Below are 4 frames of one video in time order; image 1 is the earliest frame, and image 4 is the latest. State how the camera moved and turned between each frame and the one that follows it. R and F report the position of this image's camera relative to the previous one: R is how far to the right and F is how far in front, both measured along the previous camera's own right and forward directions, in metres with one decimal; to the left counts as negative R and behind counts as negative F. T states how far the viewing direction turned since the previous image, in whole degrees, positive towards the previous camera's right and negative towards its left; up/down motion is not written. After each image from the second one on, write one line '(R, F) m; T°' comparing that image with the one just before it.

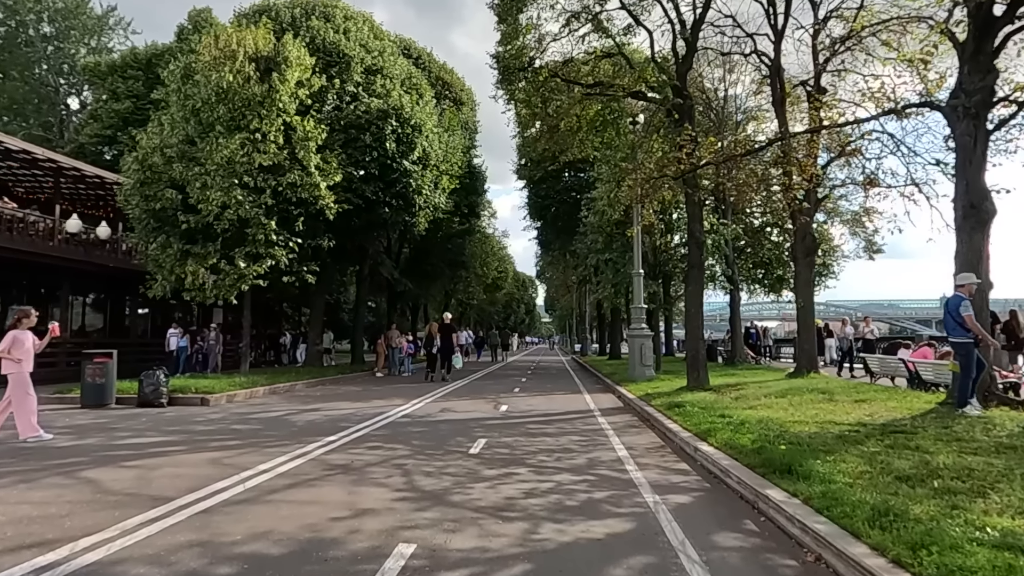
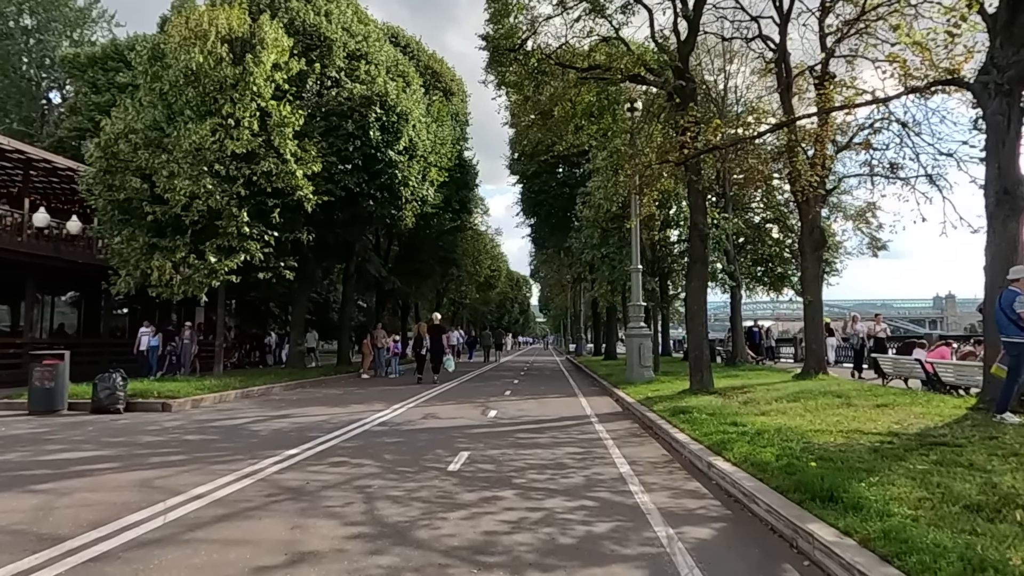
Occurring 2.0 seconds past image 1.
(+0.1, +1.4) m; 0°
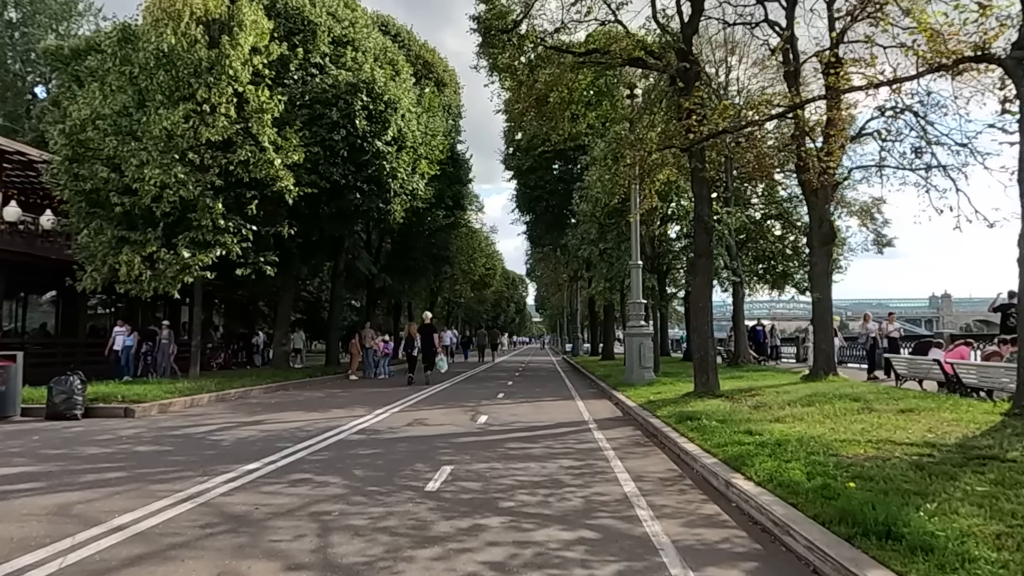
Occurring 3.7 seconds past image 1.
(+0.1, +1.2) m; 0°
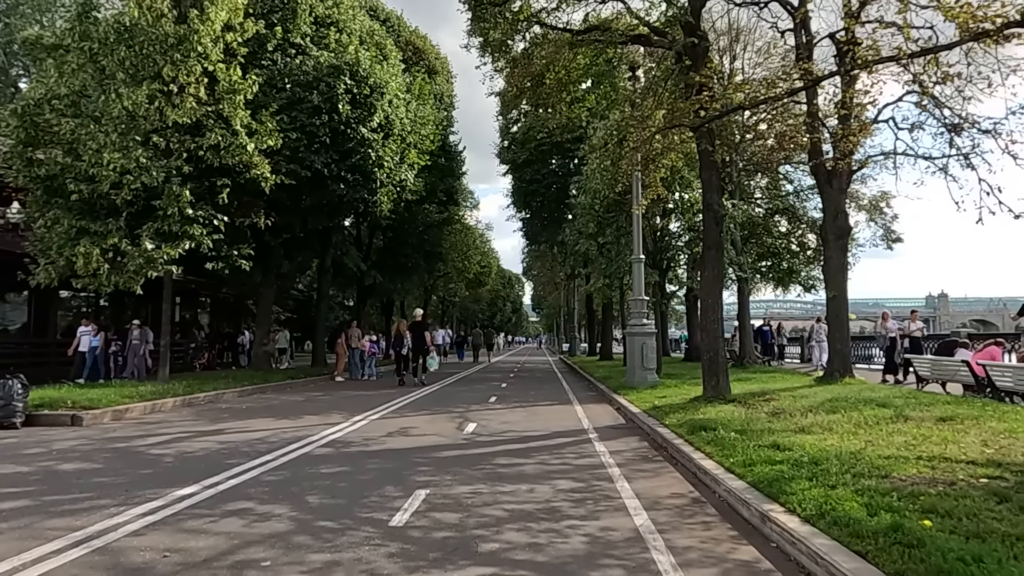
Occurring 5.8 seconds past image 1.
(+0.1, +1.5) m; 0°
